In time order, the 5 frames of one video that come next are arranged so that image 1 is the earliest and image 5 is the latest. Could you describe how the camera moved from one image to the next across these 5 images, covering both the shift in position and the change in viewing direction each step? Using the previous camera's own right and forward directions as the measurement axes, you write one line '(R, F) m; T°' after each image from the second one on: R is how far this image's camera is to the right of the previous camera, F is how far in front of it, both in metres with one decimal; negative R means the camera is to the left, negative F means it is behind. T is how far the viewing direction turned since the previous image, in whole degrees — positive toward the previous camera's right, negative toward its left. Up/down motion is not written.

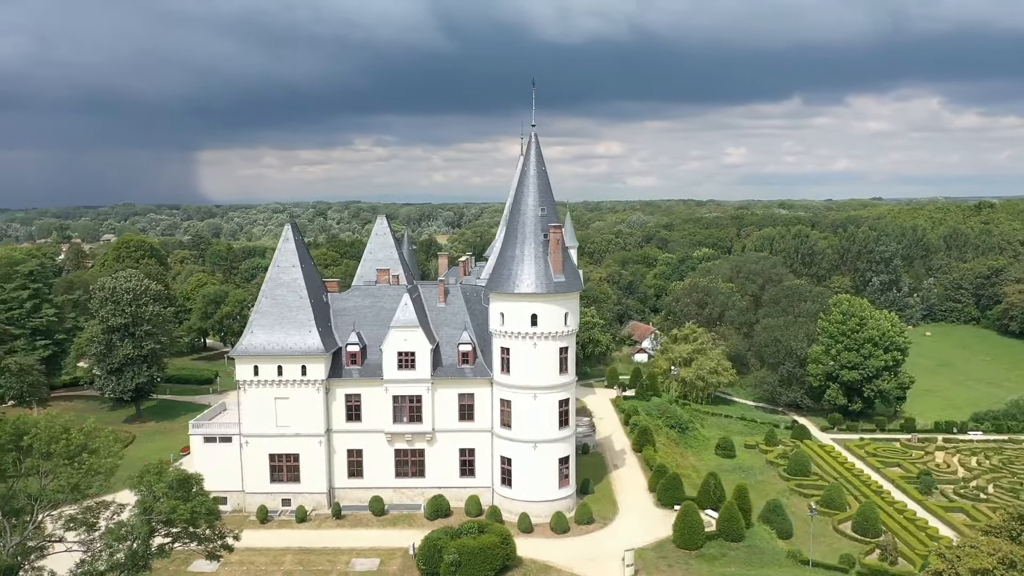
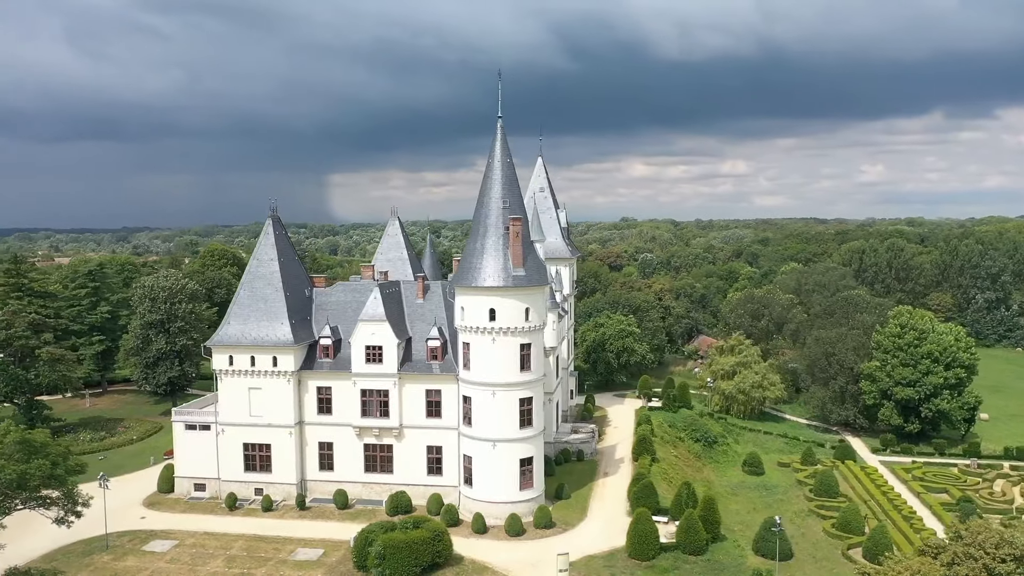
(+7.5, +1.5) m; -9°
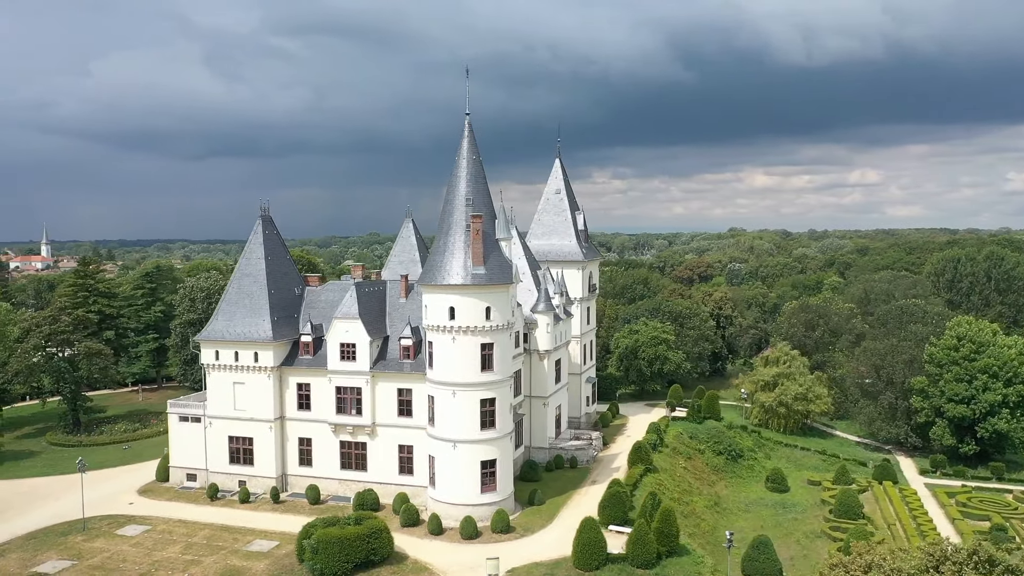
(+7.0, +1.2) m; -8°
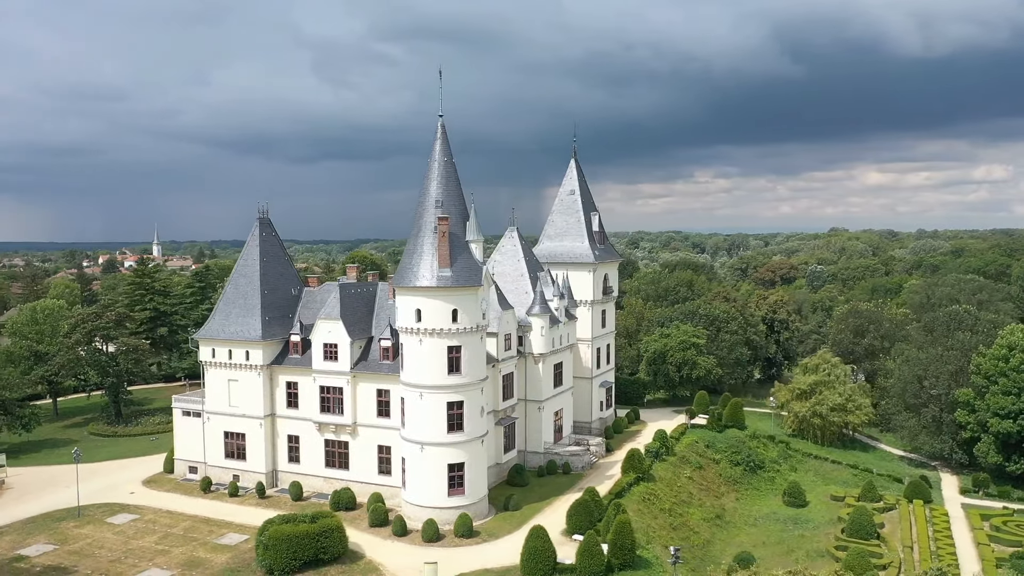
(+6.0, +0.8) m; -7°
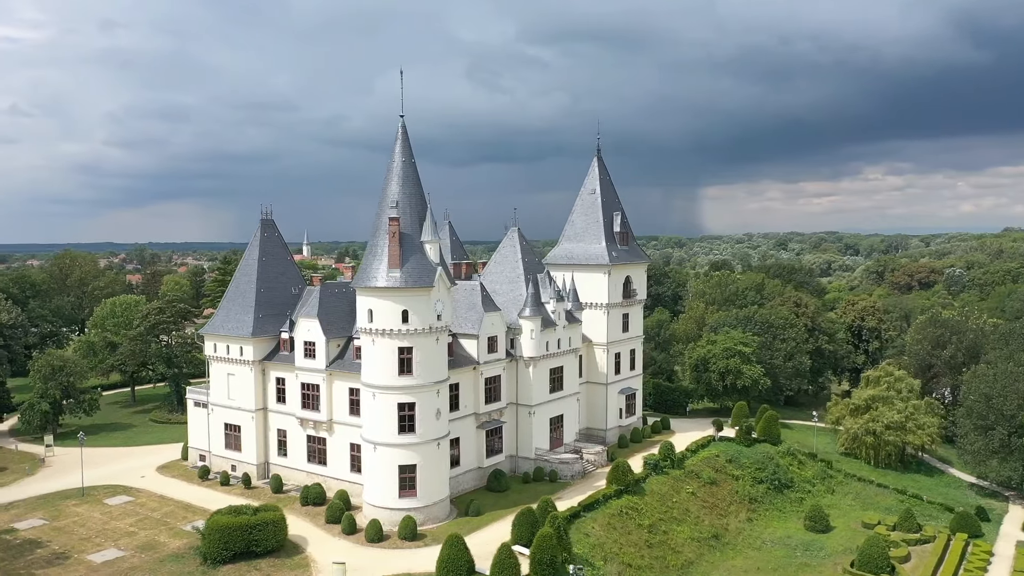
(+8.9, +1.7) m; -11°
